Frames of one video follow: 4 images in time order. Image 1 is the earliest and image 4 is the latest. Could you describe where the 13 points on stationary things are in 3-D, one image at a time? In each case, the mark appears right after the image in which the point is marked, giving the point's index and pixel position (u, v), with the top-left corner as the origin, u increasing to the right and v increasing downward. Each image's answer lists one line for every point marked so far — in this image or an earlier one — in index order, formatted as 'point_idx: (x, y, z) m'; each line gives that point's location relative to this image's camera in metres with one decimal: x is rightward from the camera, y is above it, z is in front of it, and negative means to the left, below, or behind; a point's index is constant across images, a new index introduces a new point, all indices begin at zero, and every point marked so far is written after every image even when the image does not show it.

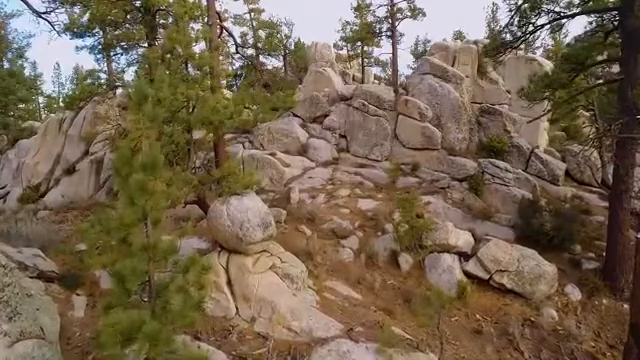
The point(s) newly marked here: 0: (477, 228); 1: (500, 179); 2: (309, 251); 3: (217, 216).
0: (+3.7, -1.1, +12.1) m
1: (+4.8, 0.0, +13.8) m
2: (-0.2, -1.5, +10.7) m
3: (-1.6, -0.6, +8.2) m
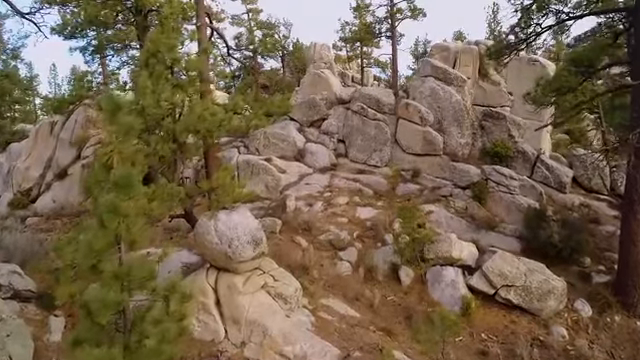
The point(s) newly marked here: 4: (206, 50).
0: (+3.6, -1.3, +11.5) m
1: (+4.7, -0.2, +13.2) m
2: (-0.3, -1.6, +10.1) m
3: (-1.7, -0.8, +7.6) m
4: (-1.9, +2.2, +8.6) m
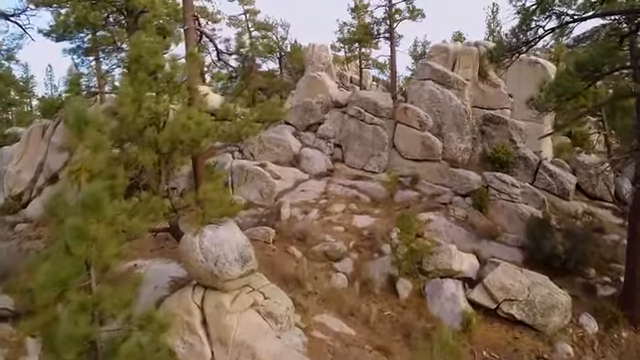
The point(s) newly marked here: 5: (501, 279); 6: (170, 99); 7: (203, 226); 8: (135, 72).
0: (+3.5, -1.5, +11.1) m
1: (+4.6, -0.4, +12.8) m
2: (-0.4, -1.8, +9.7) m
3: (-1.8, -1.0, +7.2) m
4: (-2.0, +2.0, +8.2) m
5: (+3.4, -1.8, +9.7) m
6: (-2.2, +1.2, +7.5) m
7: (-1.6, -0.6, +7.3) m
8: (-2.5, +1.4, +6.9) m
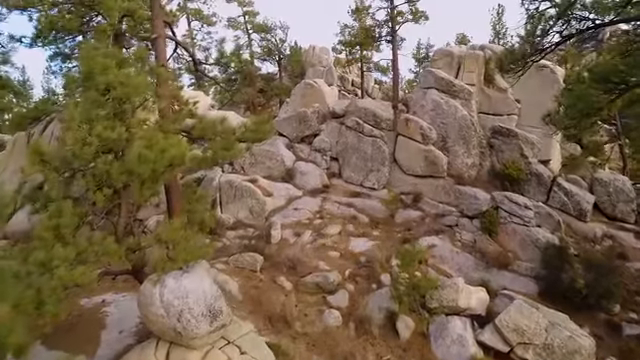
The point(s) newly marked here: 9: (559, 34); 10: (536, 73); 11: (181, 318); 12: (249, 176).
0: (+3.3, -1.9, +10.0) m
1: (+4.5, -0.8, +11.7) m
2: (-0.6, -2.3, +8.6) m
3: (-2.0, -1.4, +6.1) m
4: (-2.2, +1.5, +7.1) m
5: (+3.2, -2.3, +8.5) m
6: (-2.3, +0.7, +6.4) m
7: (-1.8, -1.1, +6.3) m
8: (-2.6, +1.0, +5.8) m
9: (+4.2, +2.6, +9.1) m
10: (+6.7, +3.2, +15.8) m
11: (-1.6, -1.5, +6.0) m
12: (-1.9, +0.1, +13.5) m
